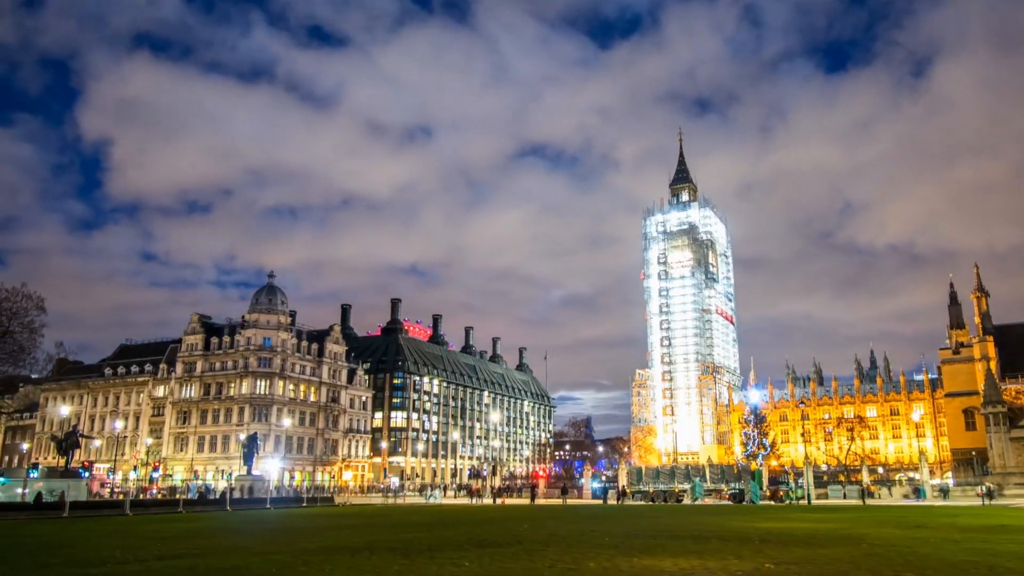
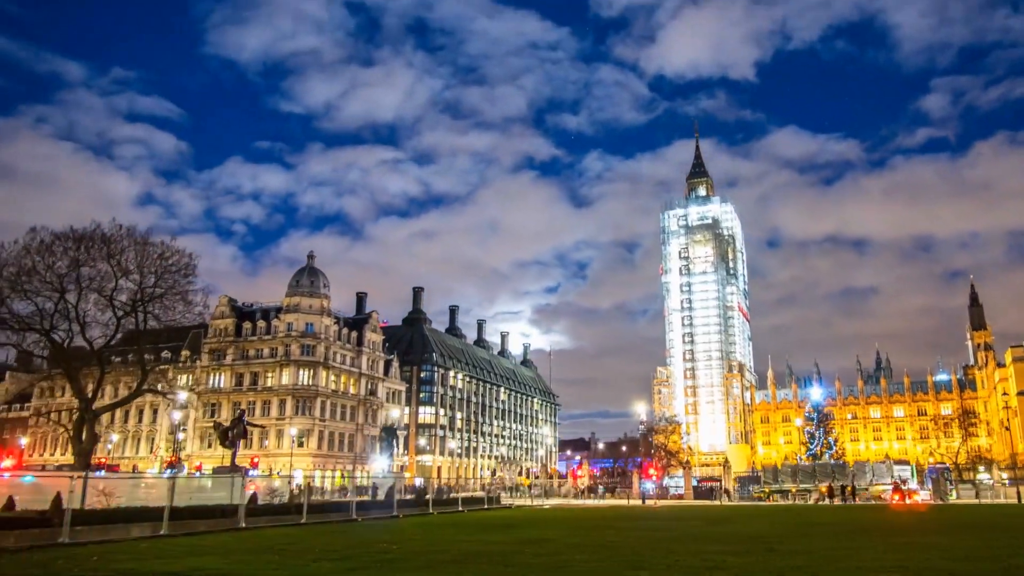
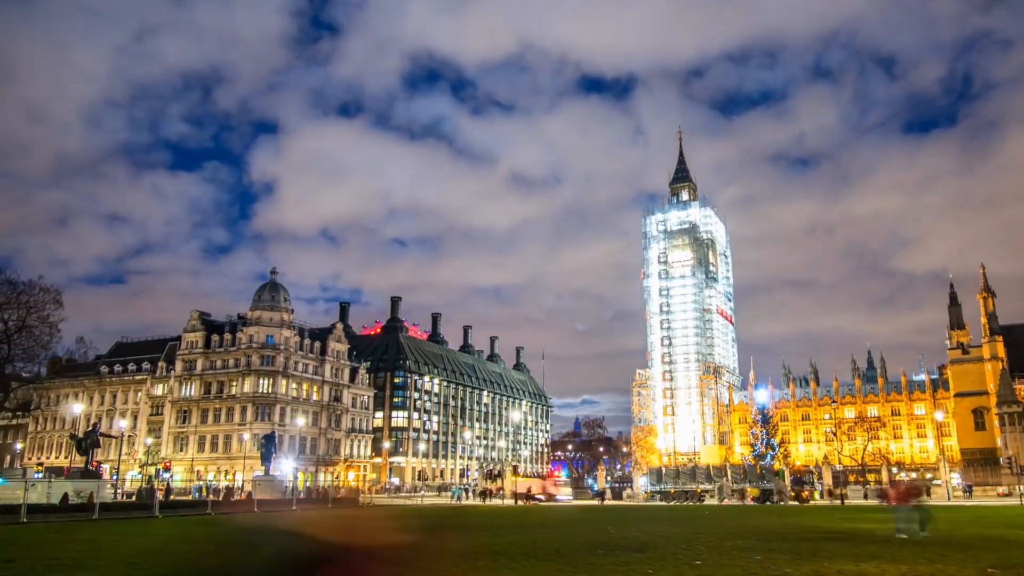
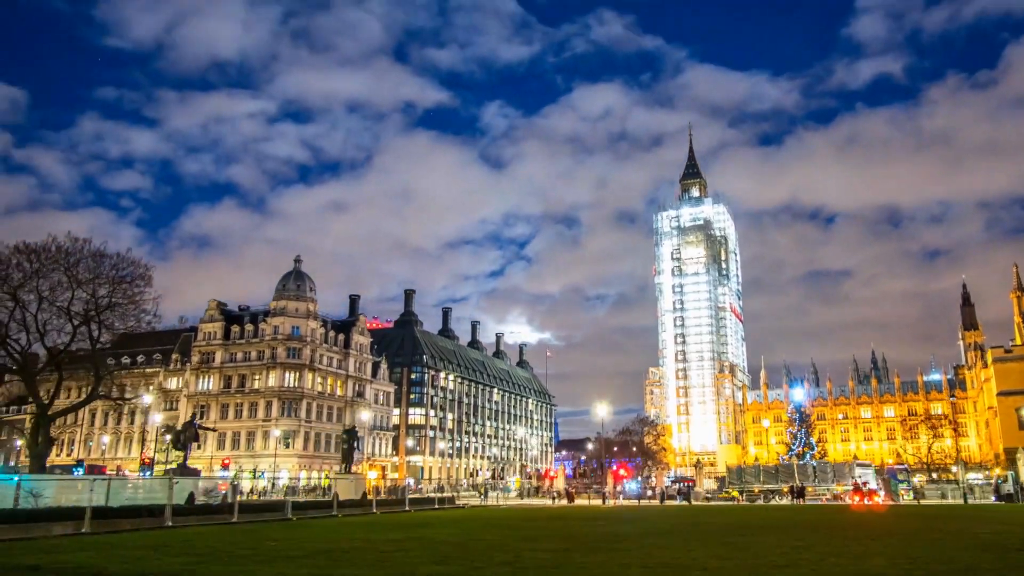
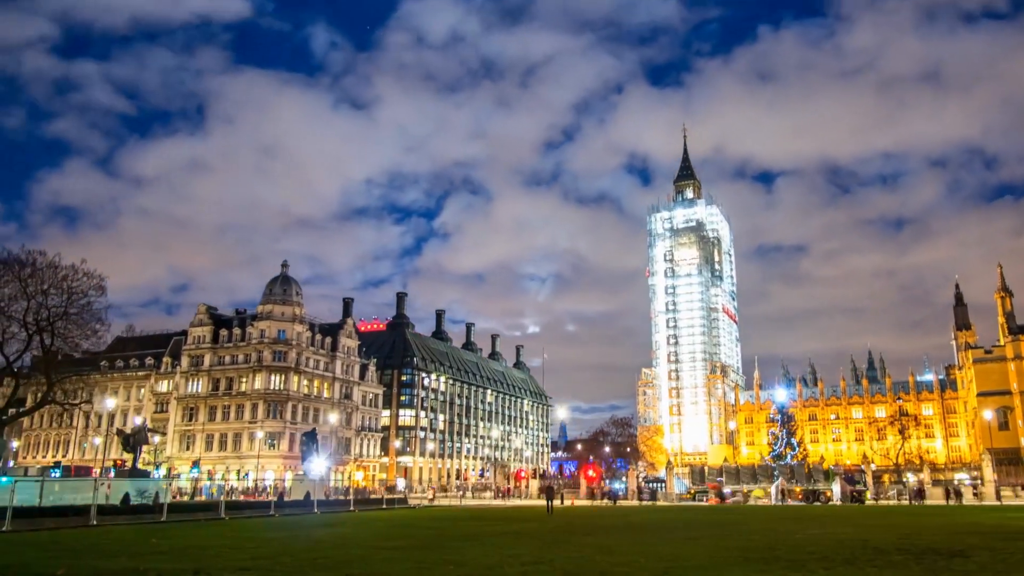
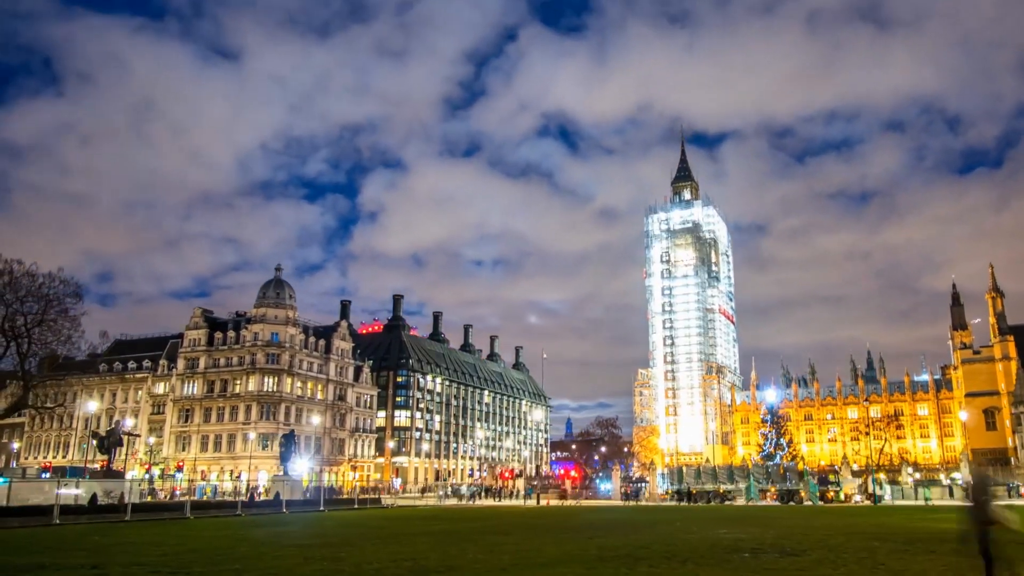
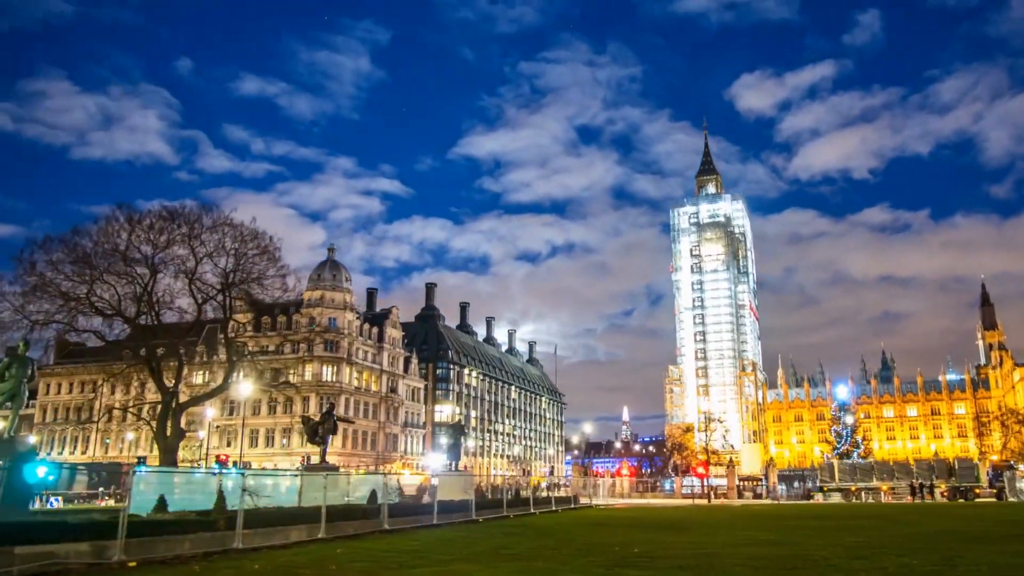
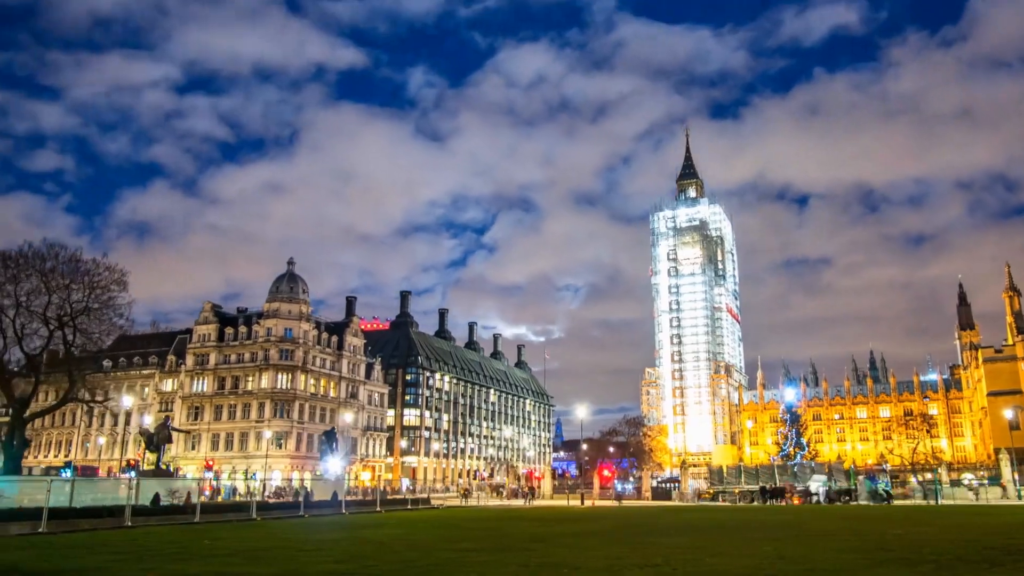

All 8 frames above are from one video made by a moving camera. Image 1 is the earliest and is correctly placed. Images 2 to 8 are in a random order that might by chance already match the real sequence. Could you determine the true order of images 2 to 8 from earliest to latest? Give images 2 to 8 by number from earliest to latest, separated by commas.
3, 6, 5, 8, 4, 2, 7
